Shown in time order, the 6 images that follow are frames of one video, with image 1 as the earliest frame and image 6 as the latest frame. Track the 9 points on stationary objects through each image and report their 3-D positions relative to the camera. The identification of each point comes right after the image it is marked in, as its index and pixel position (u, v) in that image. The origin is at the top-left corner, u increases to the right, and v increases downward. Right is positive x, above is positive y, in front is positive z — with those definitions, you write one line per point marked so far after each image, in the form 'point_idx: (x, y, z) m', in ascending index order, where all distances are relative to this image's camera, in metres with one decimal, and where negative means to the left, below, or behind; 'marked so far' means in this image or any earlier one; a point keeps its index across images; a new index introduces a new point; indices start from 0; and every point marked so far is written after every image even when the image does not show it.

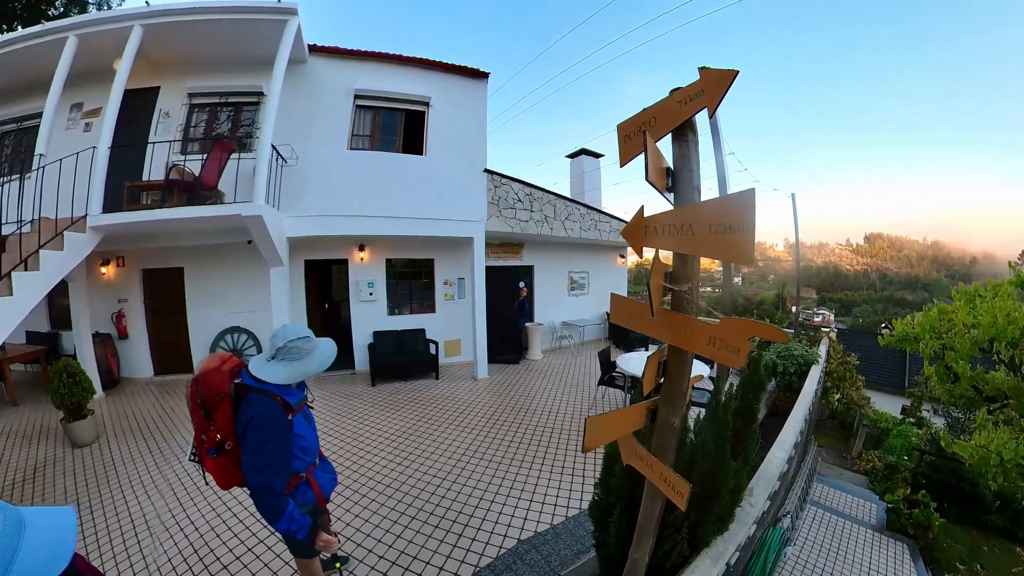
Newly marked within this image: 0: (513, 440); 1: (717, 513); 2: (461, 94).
0: (0.0, -1.3, +5.1) m
1: (+1.3, -1.3, +3.8) m
2: (-0.6, +2.5, +8.0) m
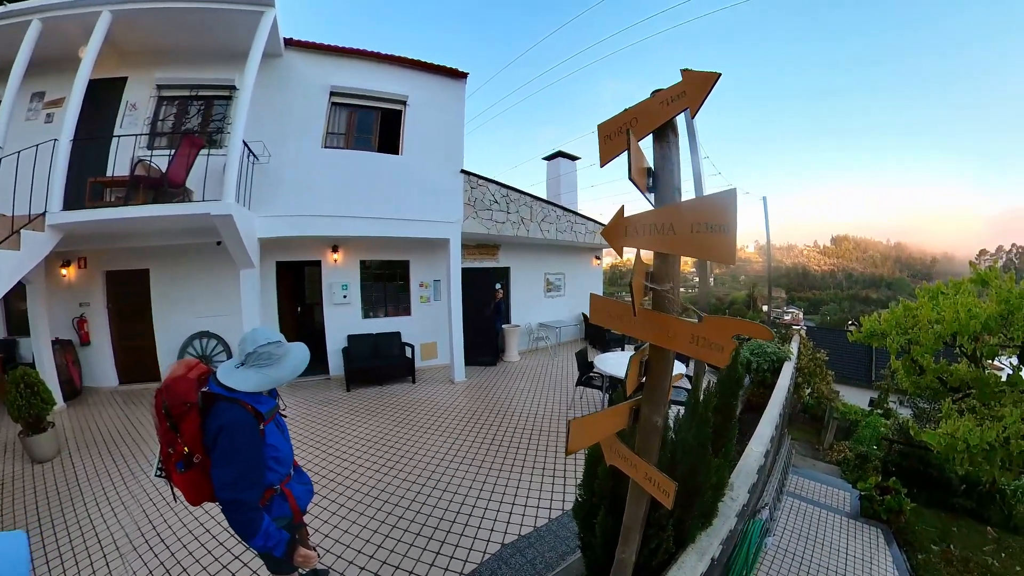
0: (-0.2, -1.3, +5.0) m
1: (+1.1, -1.3, +3.8) m
2: (-1.0, +2.4, +7.9) m
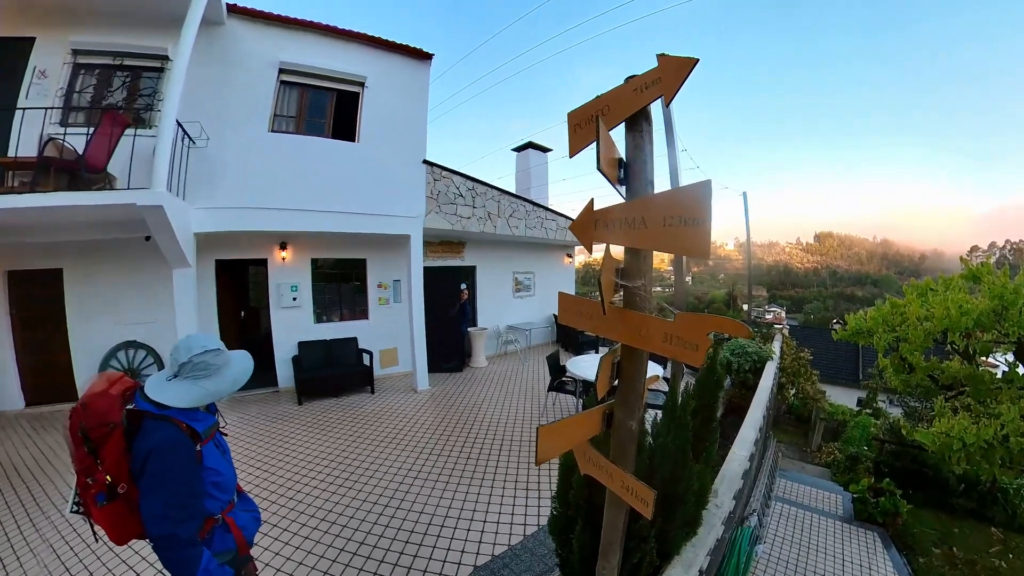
0: (-0.4, -1.3, +4.7) m
1: (+0.9, -1.3, +3.5) m
2: (-1.3, +2.3, +7.7) m
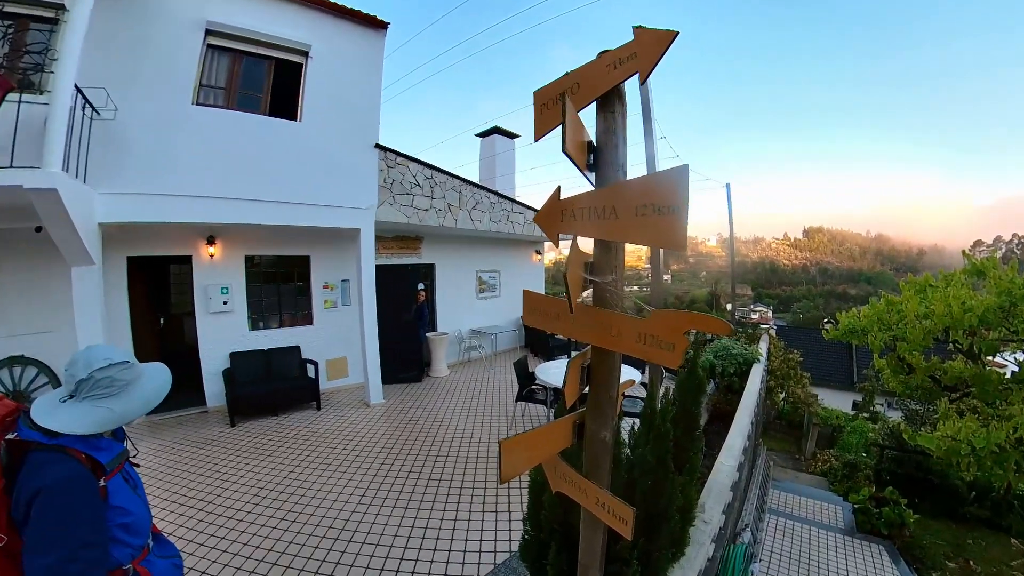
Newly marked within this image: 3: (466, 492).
0: (-0.6, -1.3, +4.3) m
1: (+0.8, -1.2, +3.2) m
2: (-1.7, +2.3, +7.3) m
3: (-0.3, -1.3, +4.1) m
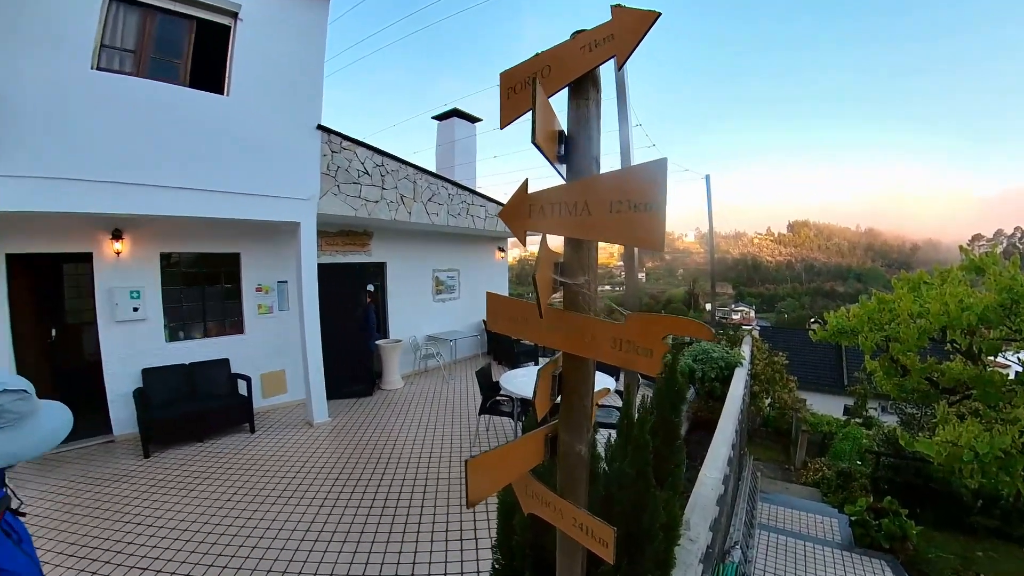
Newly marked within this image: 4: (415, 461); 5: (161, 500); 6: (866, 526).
0: (-0.9, -1.3, +3.9) m
1: (+0.6, -1.2, +2.8) m
2: (-2.0, +2.2, +6.9) m
3: (-0.5, -1.3, +3.7) m
4: (-0.6, -1.3, +4.7) m
5: (-2.2, -1.4, +4.3) m
6: (+2.5, -1.7, +4.5) m
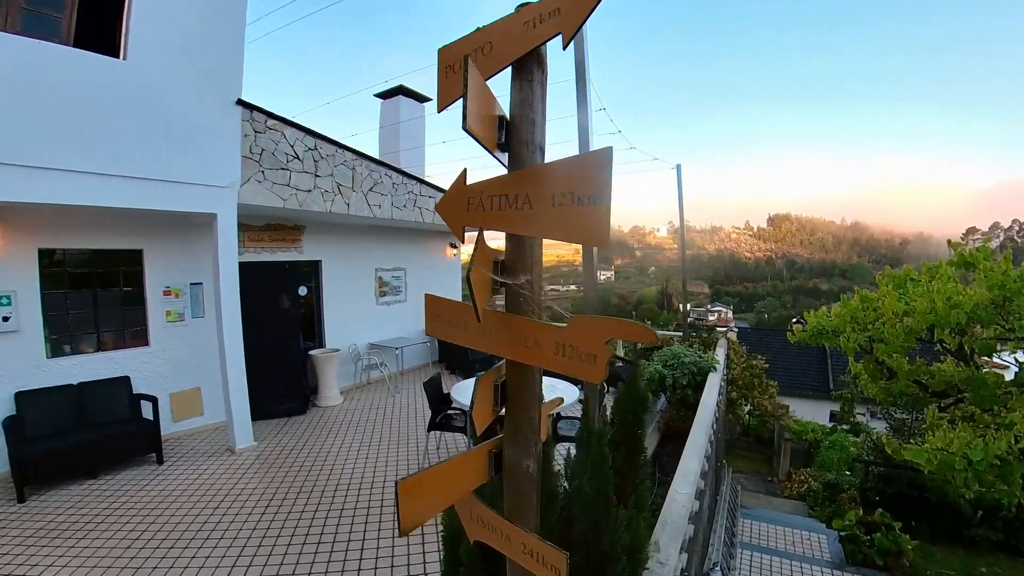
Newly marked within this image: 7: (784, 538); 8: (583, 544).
0: (-1.1, -1.4, +3.6) m
1: (+0.3, -1.2, +2.4) m
2: (-2.3, +2.1, +6.6) m
3: (-0.8, -1.4, +3.3) m
4: (-0.9, -1.3, +4.3) m
5: (-2.5, -1.4, +3.9) m
6: (+2.3, -1.7, +4.2) m
7: (+2.0, -1.8, +4.6) m
8: (+0.2, -1.1, +2.5) m
